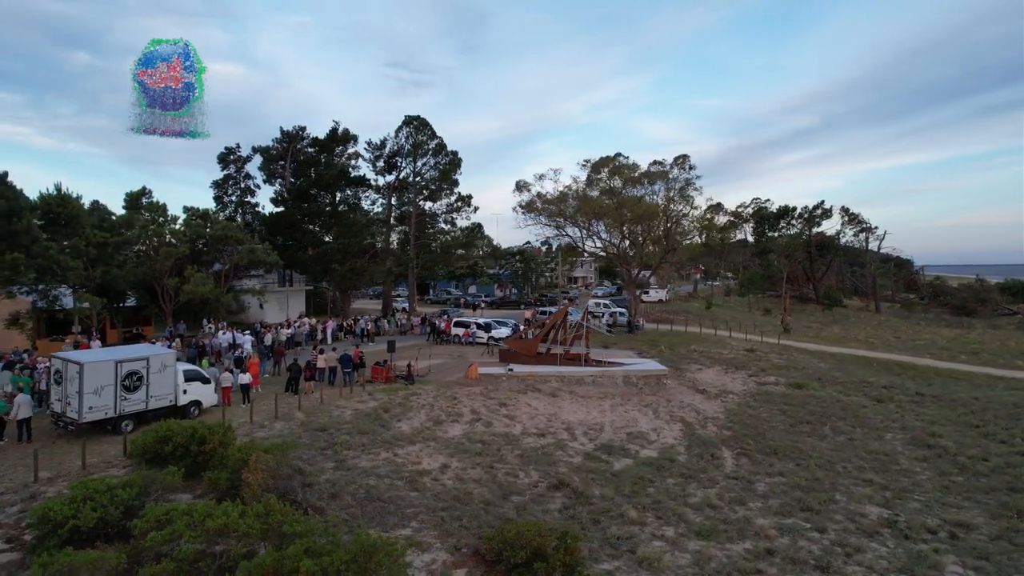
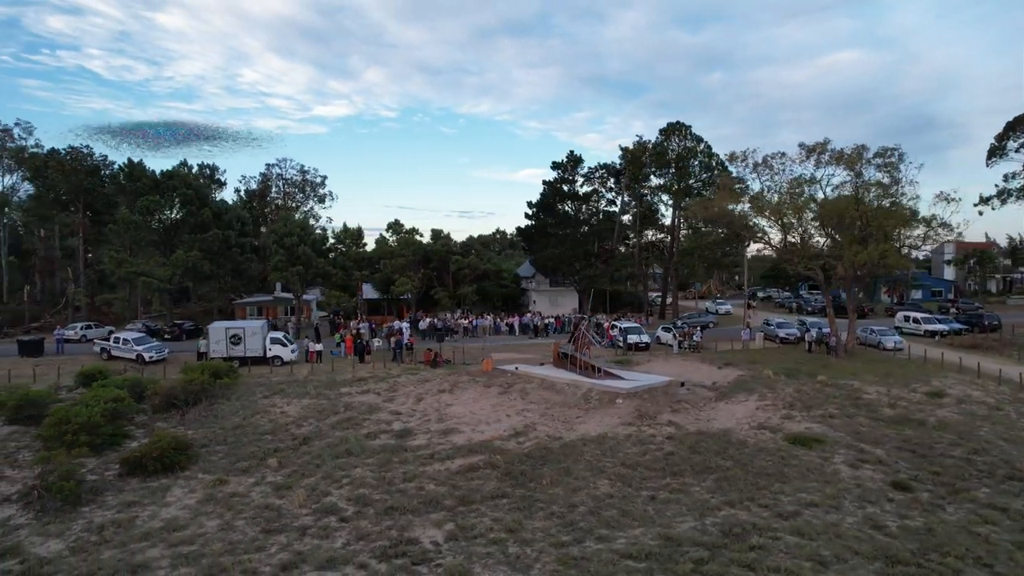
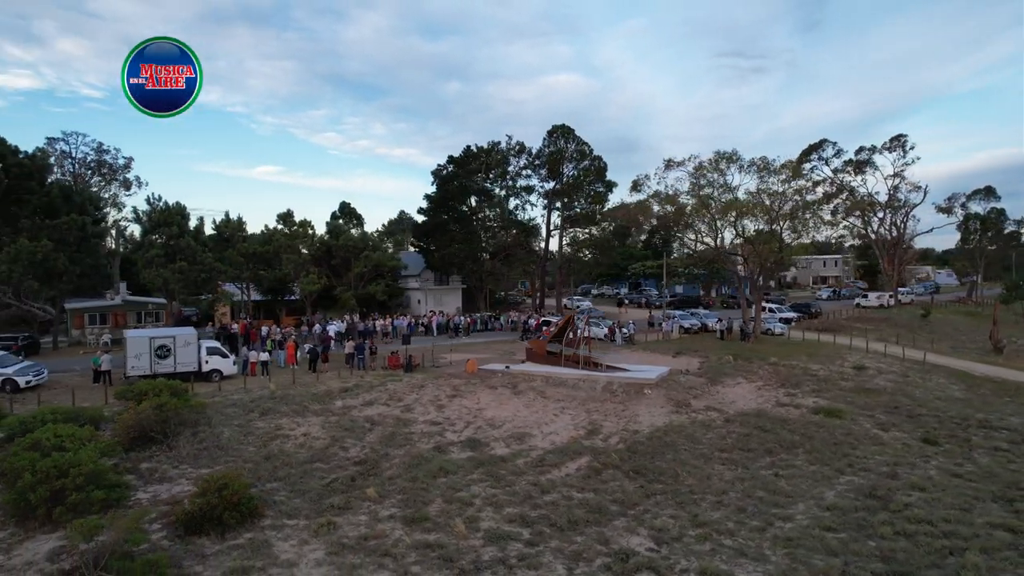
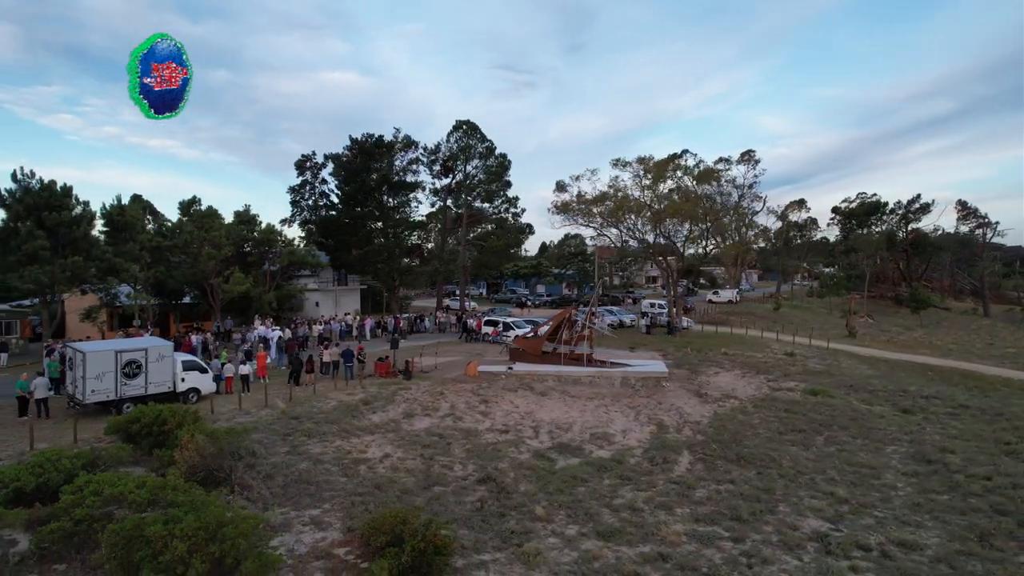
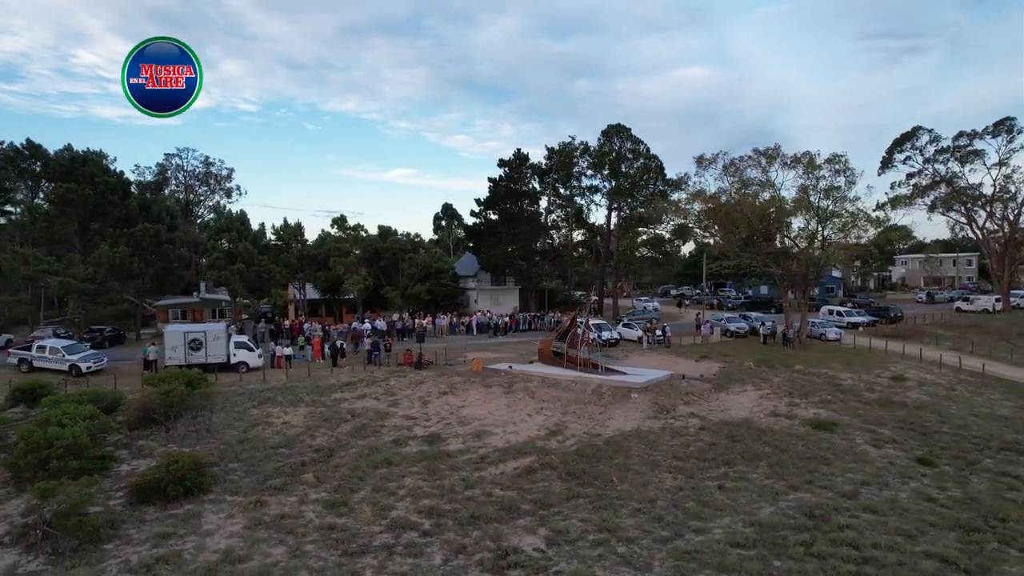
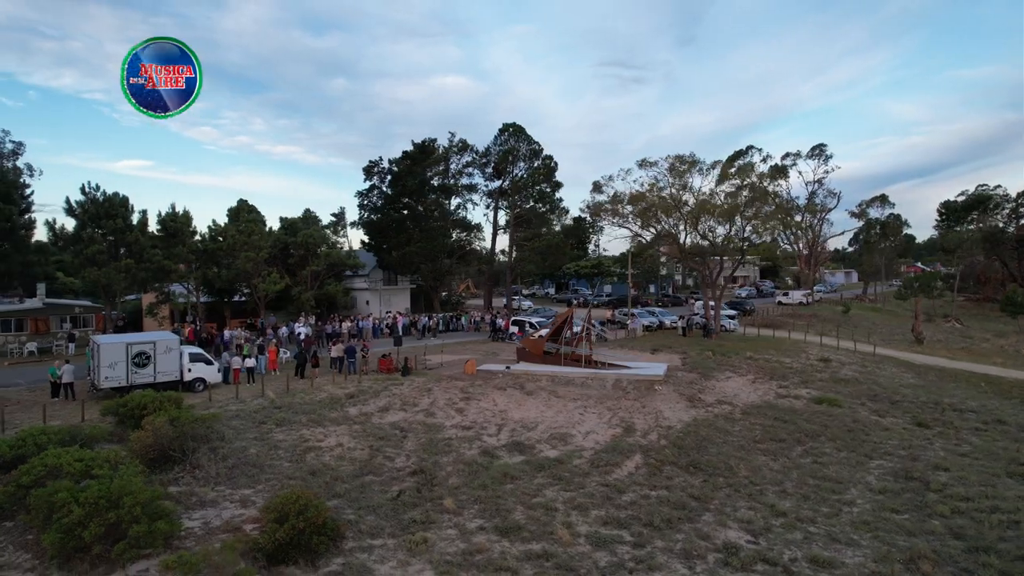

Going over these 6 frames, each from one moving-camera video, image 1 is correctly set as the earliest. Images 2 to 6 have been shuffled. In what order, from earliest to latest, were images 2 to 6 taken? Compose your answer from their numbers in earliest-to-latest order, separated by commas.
4, 6, 3, 5, 2
